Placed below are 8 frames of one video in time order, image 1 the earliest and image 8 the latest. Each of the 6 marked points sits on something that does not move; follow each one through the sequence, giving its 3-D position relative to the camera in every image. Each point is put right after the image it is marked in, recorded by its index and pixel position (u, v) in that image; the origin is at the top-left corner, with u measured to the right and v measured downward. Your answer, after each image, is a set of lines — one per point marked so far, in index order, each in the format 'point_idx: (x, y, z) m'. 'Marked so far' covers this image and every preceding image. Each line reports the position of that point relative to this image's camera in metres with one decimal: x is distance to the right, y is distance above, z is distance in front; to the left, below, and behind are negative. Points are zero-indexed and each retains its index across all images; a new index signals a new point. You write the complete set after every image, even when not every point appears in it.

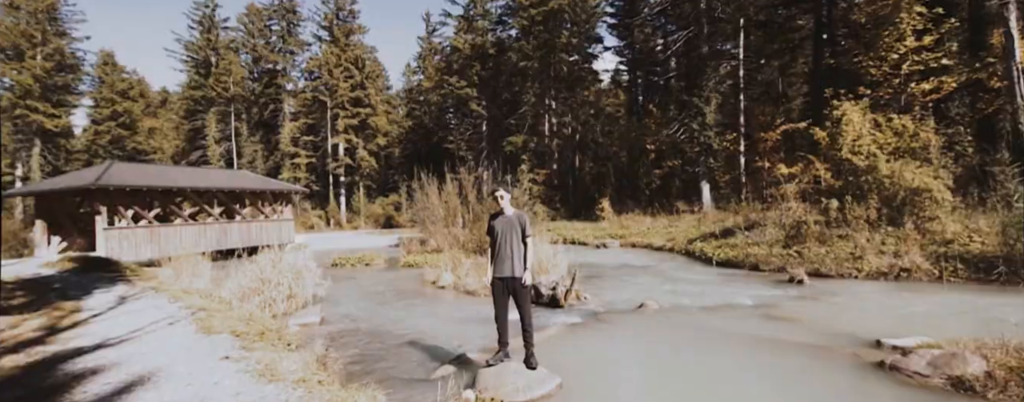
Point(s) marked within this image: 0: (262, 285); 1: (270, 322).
0: (-4.3, -1.4, +8.2) m
1: (-3.3, -1.6, +6.5) m
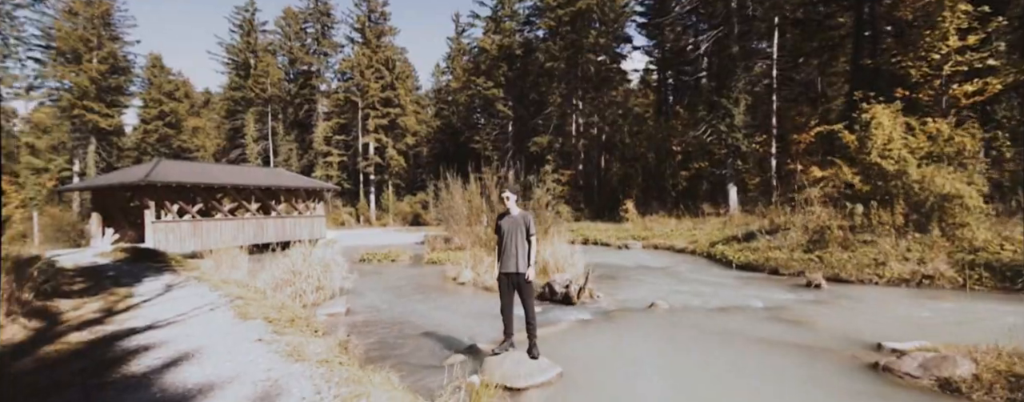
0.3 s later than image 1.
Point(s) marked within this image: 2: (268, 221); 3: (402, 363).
0: (-4.0, -1.4, +8.8) m
1: (-3.1, -1.6, +7.0) m
2: (-8.6, -0.7, +16.9) m
3: (-1.2, -1.7, +5.1) m
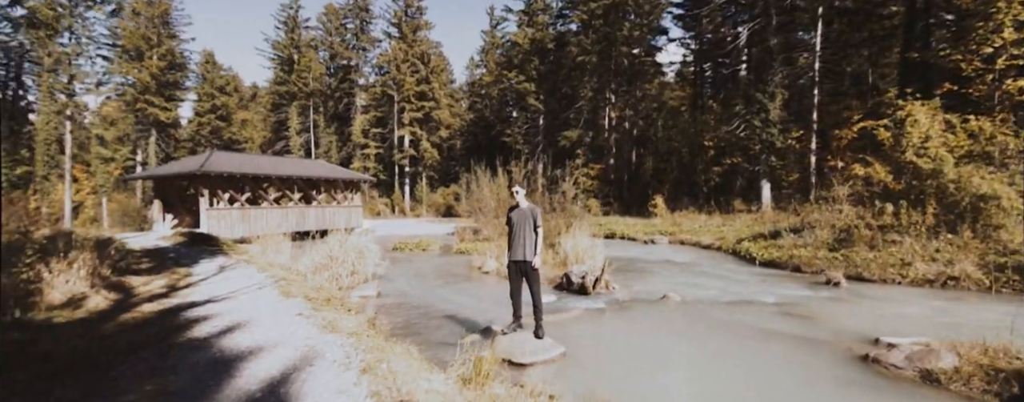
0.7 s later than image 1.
0: (-3.6, -1.2, +9.5) m
1: (-2.8, -1.5, +7.7) m
2: (-7.6, -0.3, +17.9) m
3: (-1.1, -1.6, +5.7) m
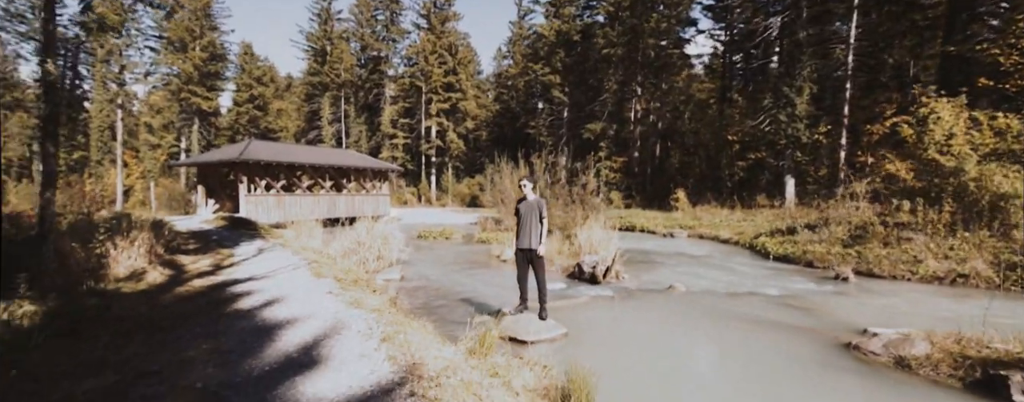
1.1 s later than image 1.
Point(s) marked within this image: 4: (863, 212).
0: (-3.3, -1.0, +10.3) m
1: (-2.6, -1.3, +8.4) m
2: (-6.8, +0.1, +18.8) m
3: (-1.0, -1.5, +6.3) m
4: (+9.1, -0.3, +12.4) m
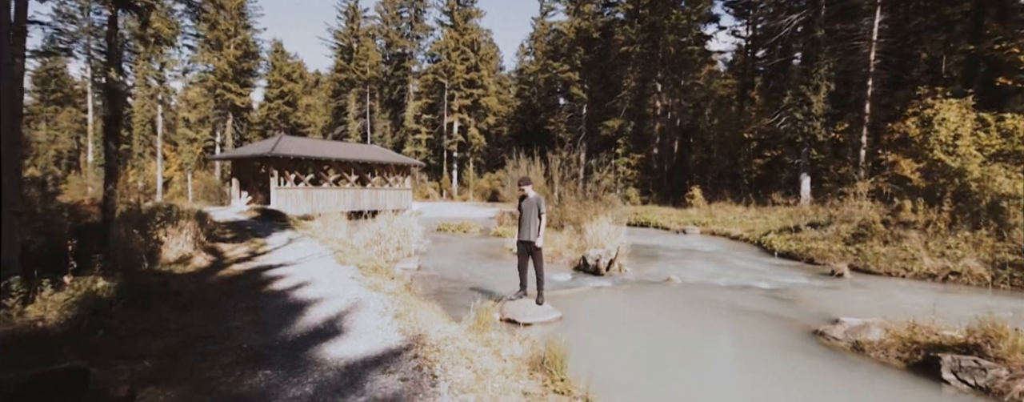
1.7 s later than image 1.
0: (-3.1, -0.9, +11.1) m
1: (-2.5, -1.2, +9.2) m
2: (-6.1, +0.4, +19.8) m
3: (-1.0, -1.5, +7.0) m
4: (+9.4, -0.3, +12.7) m
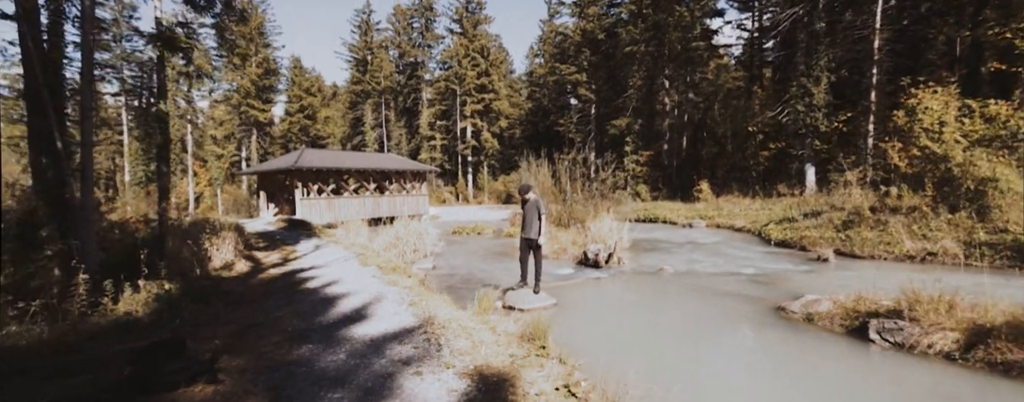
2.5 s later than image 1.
0: (-2.9, -1.0, +12.2) m
1: (-2.4, -1.3, +10.2) m
2: (-5.7, +0.1, +21.0) m
3: (-0.9, -1.5, +8.0) m
4: (+9.6, +0.1, +13.2) m
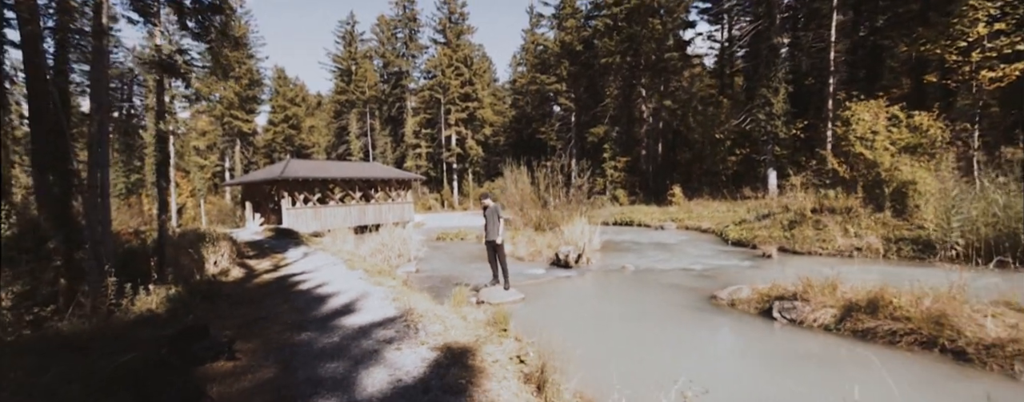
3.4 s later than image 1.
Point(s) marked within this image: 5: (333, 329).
0: (-3.5, -1.2, +13.1) m
1: (-3.0, -1.5, +11.2) m
2: (-6.6, -0.3, +21.8) m
3: (-1.4, -1.7, +9.0) m
4: (+8.9, 0.0, +14.5) m
5: (-2.2, -1.6, +5.8) m
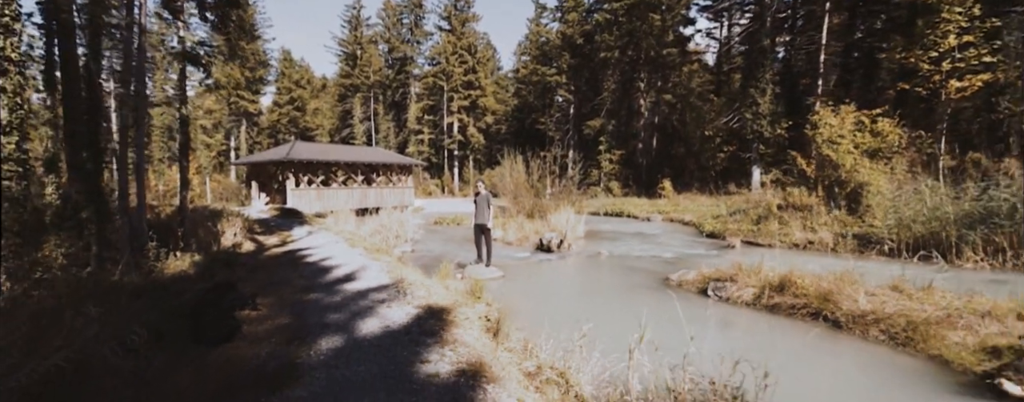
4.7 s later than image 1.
0: (-3.9, -0.8, +14.2) m
1: (-3.3, -1.1, +12.3) m
2: (-6.8, +0.5, +22.9) m
3: (-1.8, -1.4, +10.1) m
4: (+8.6, +0.1, +15.6) m
5: (-2.5, -1.3, +7.0) m
